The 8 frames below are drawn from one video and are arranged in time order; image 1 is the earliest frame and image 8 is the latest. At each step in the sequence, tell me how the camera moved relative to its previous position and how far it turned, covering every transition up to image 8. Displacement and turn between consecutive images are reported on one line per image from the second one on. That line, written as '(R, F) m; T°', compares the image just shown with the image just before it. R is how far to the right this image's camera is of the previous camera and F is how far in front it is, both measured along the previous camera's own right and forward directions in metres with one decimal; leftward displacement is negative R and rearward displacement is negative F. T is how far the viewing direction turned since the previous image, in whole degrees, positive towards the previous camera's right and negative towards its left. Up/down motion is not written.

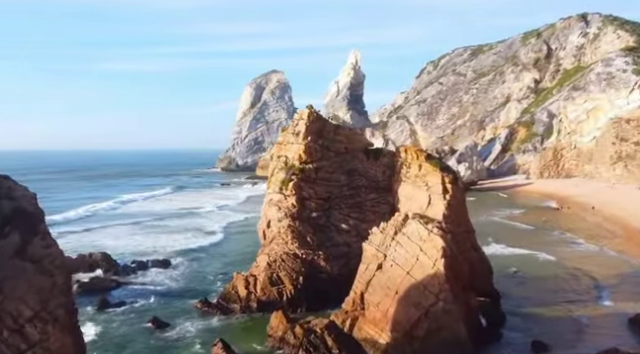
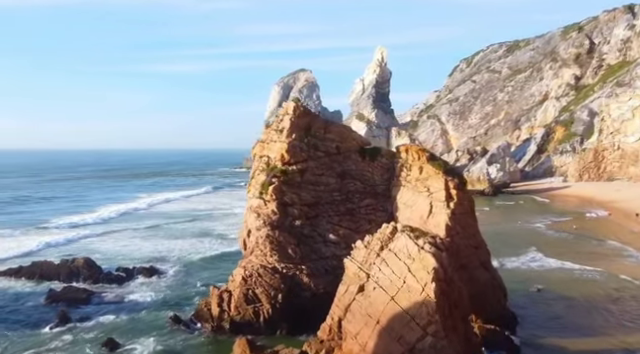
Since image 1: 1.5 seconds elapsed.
(+2.1, +3.2) m; -4°
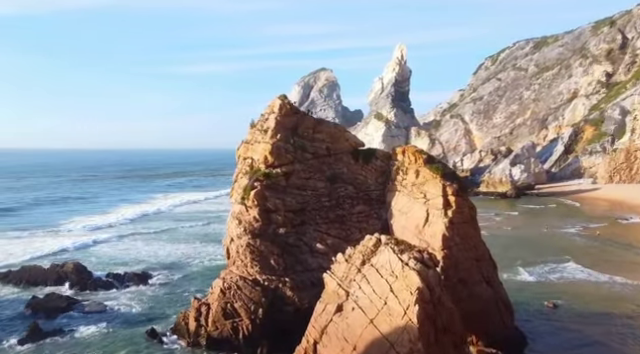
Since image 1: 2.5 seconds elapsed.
(+1.5, +1.9) m; -3°
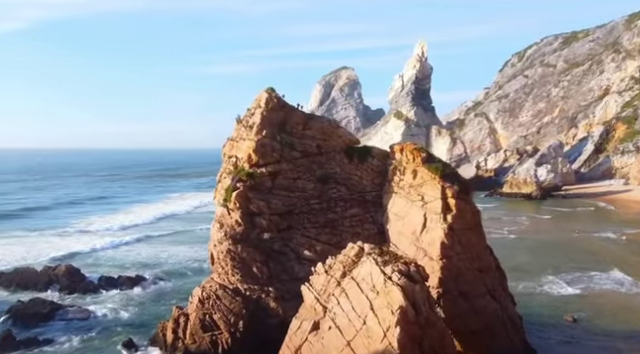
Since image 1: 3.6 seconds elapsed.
(+1.3, +1.8) m; -3°
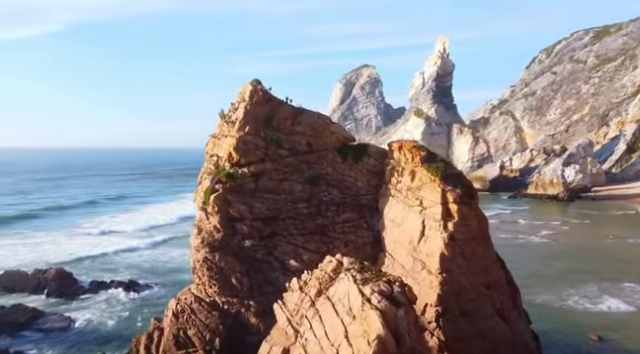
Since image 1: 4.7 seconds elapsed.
(+1.2, +1.9) m; -3°
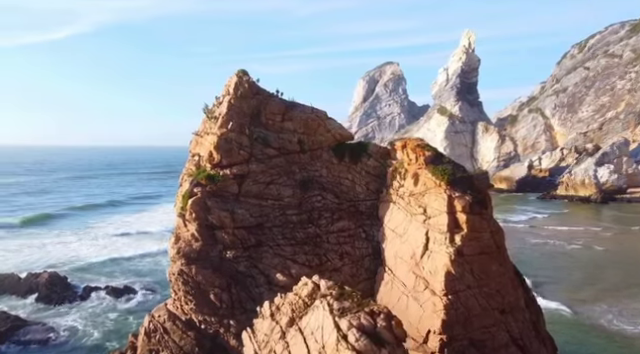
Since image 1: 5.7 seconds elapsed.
(+1.0, +2.0) m; -3°
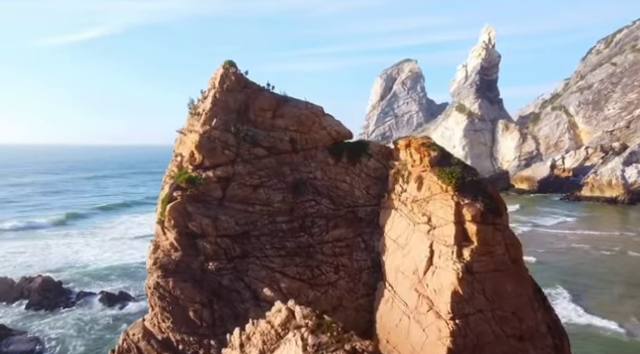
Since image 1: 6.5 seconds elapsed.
(+0.6, +1.6) m; -2°
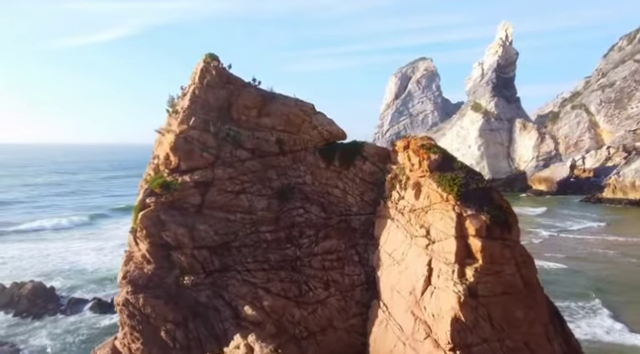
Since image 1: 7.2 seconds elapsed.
(+0.6, +1.4) m; -2°
